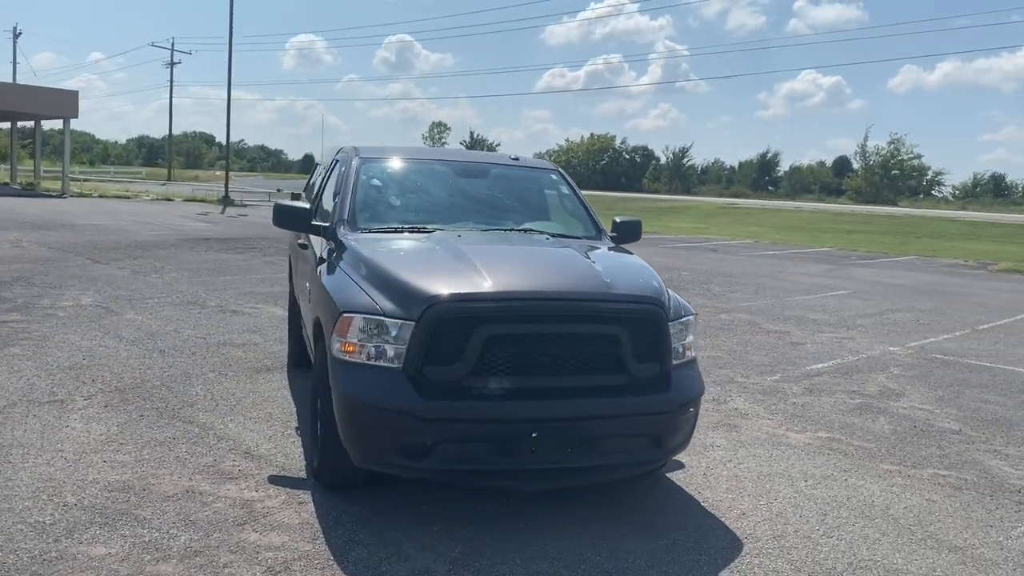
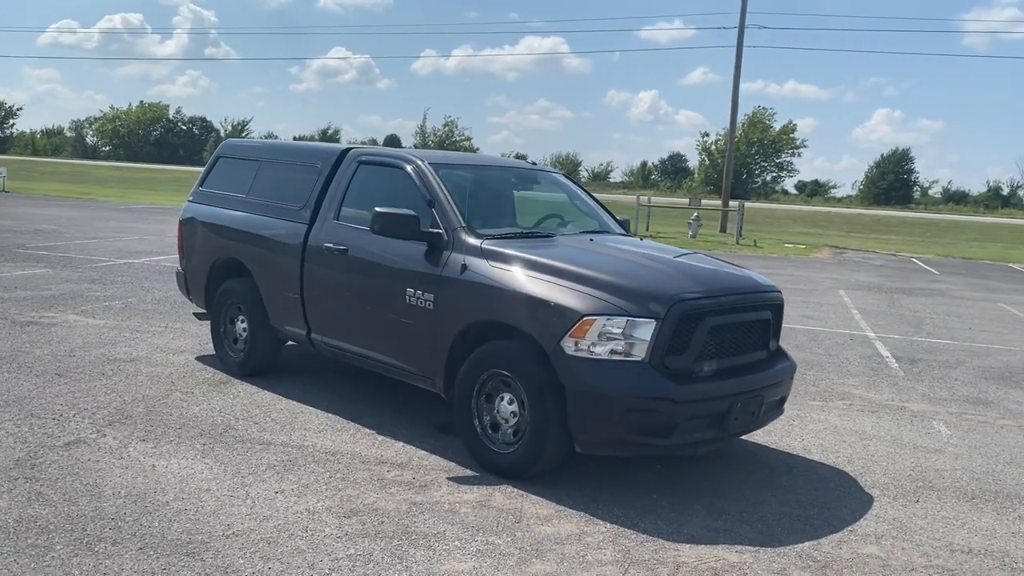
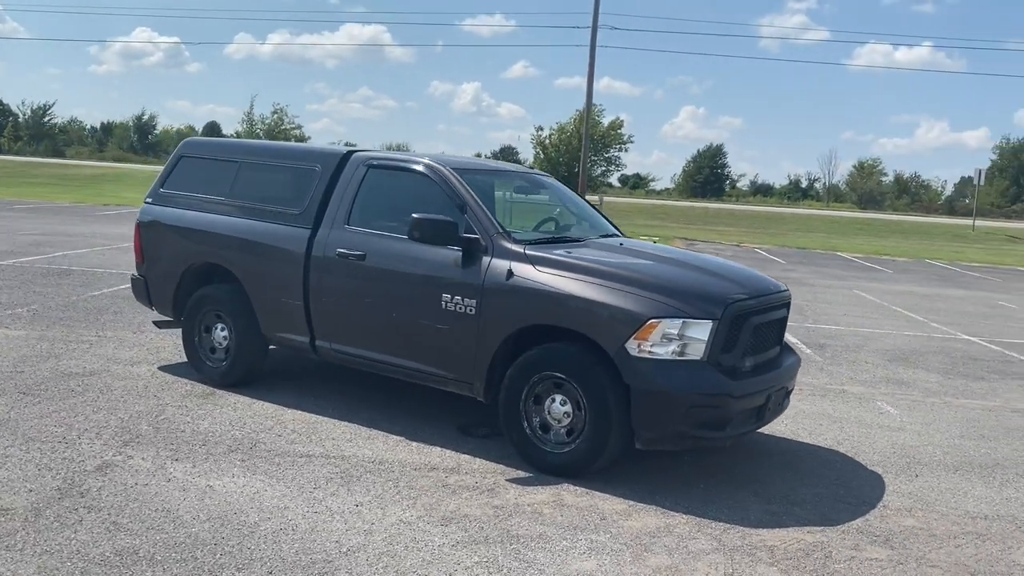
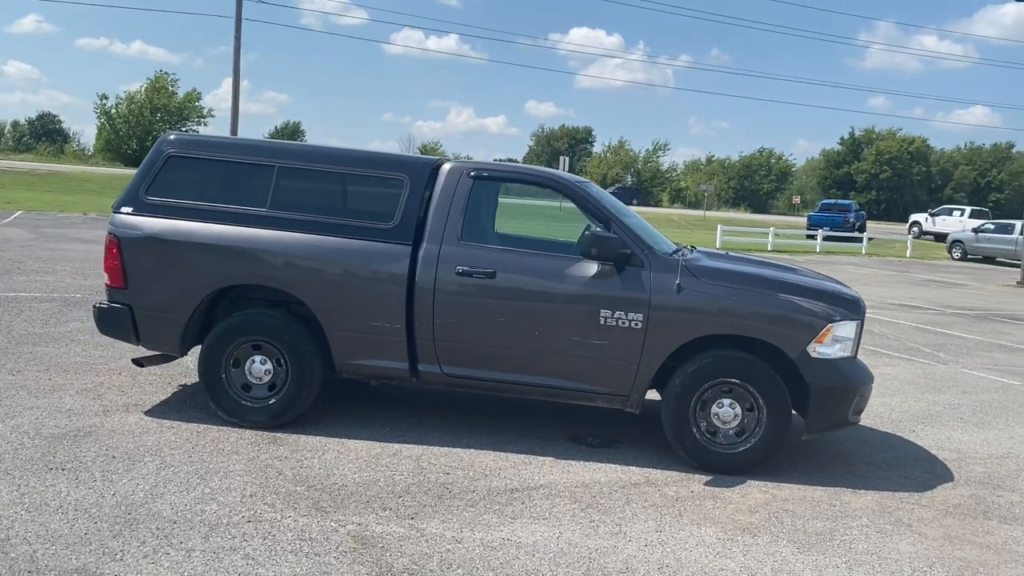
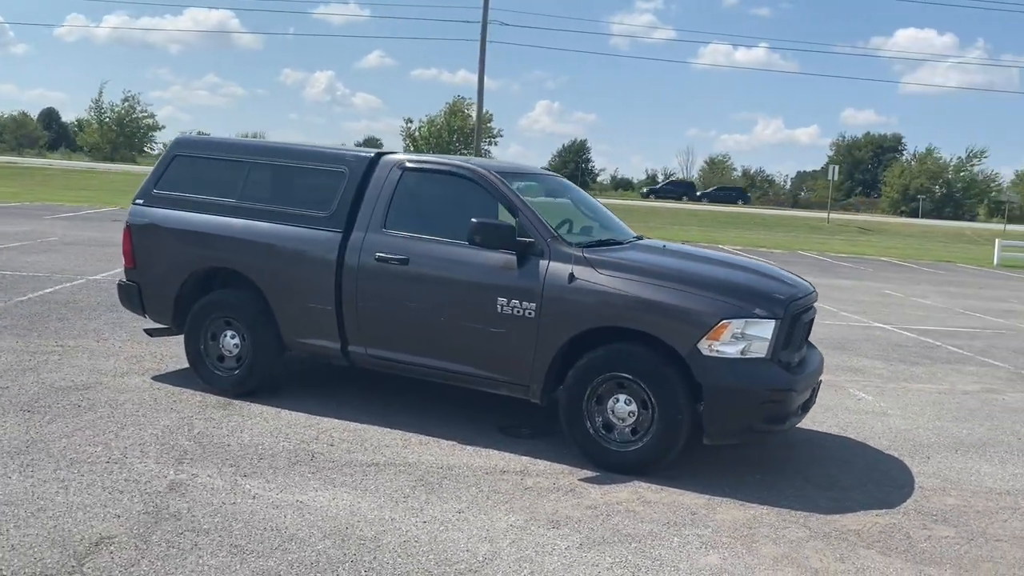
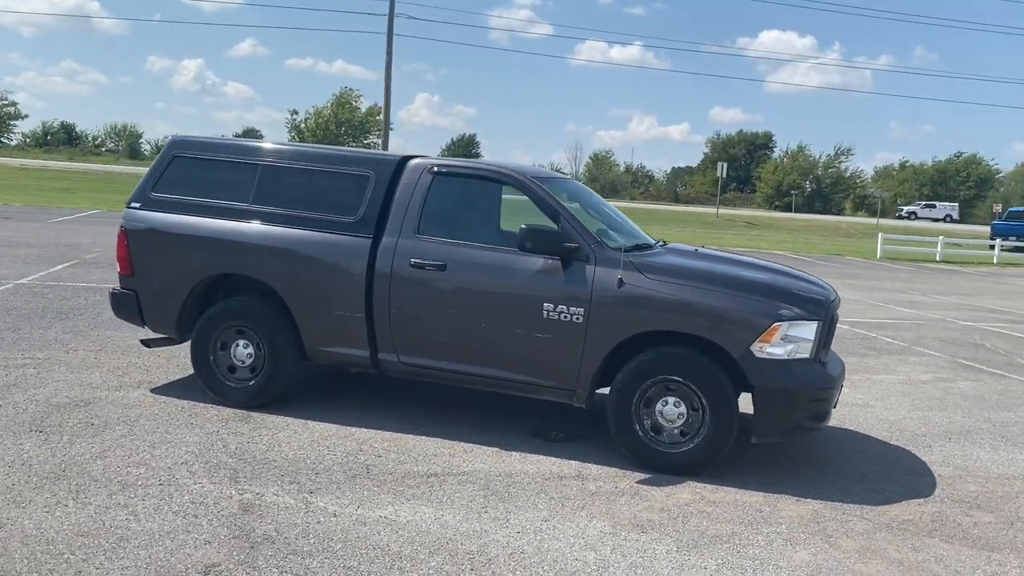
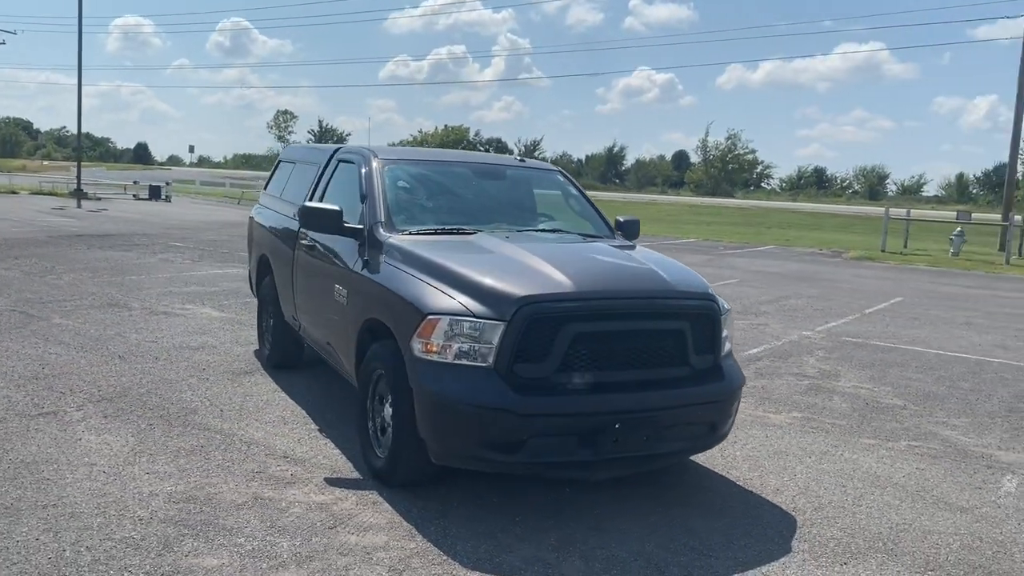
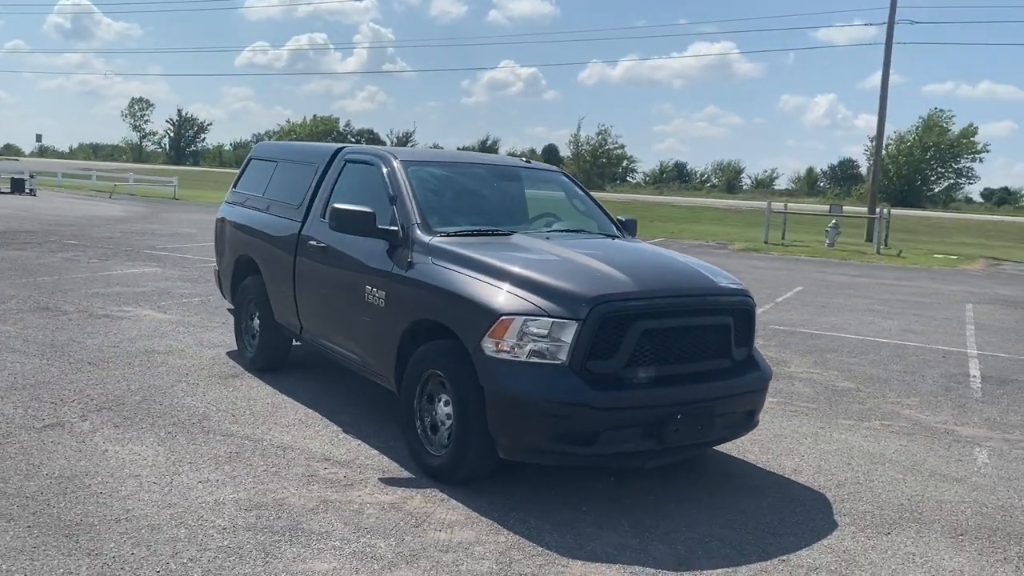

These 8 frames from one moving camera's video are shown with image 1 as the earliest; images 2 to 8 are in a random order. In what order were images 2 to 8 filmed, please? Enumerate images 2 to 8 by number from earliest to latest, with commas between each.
7, 8, 2, 3, 5, 6, 4
